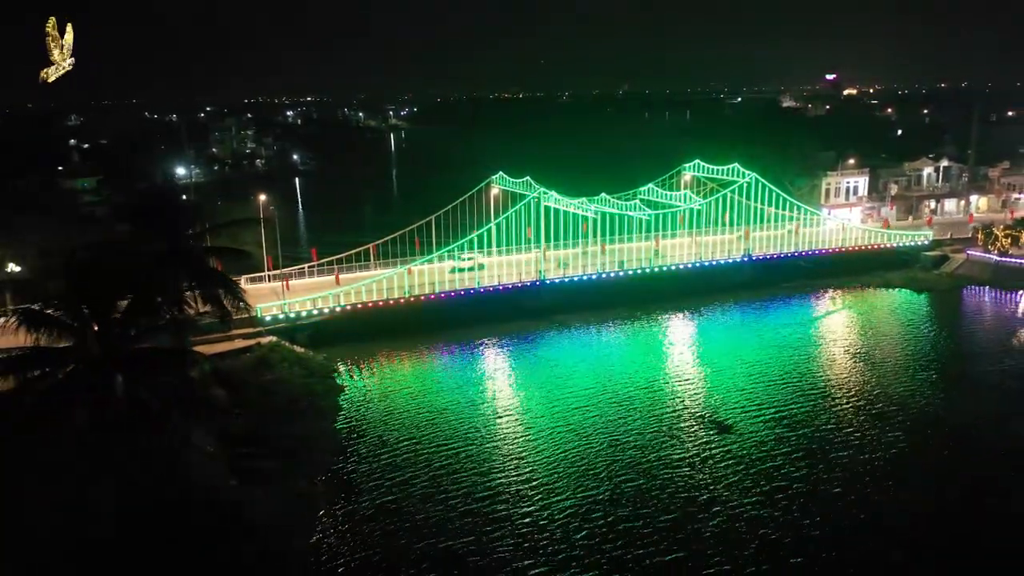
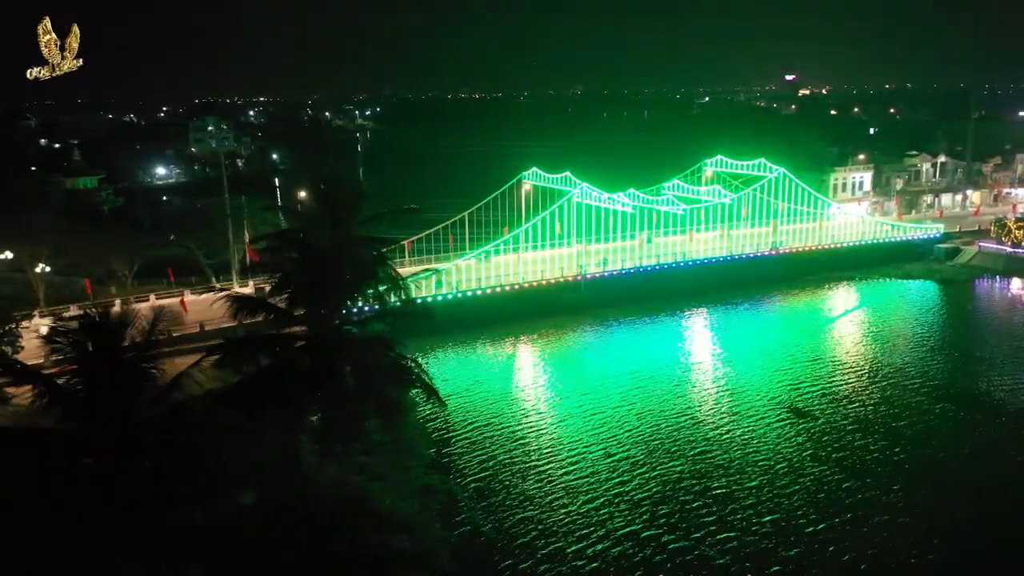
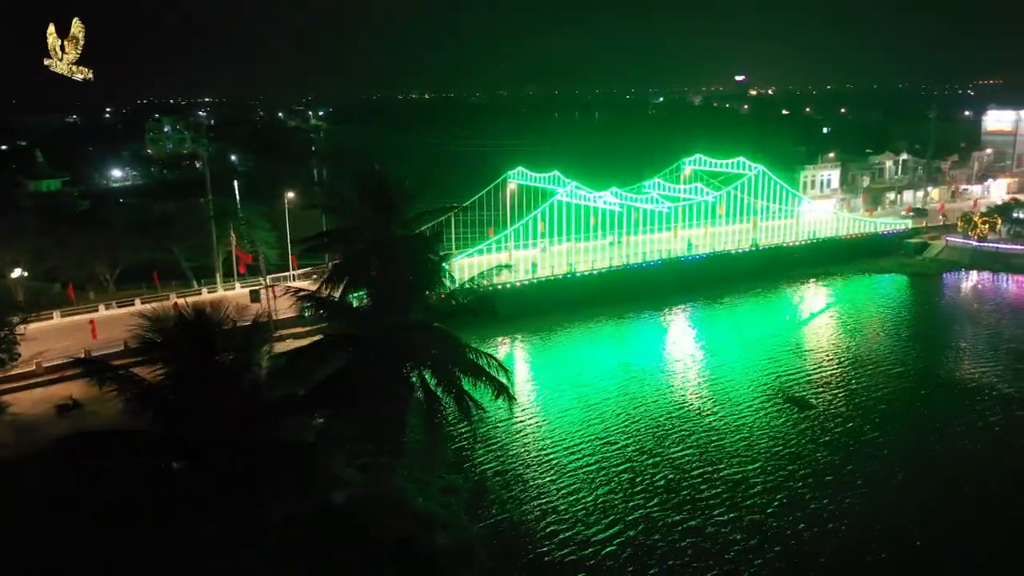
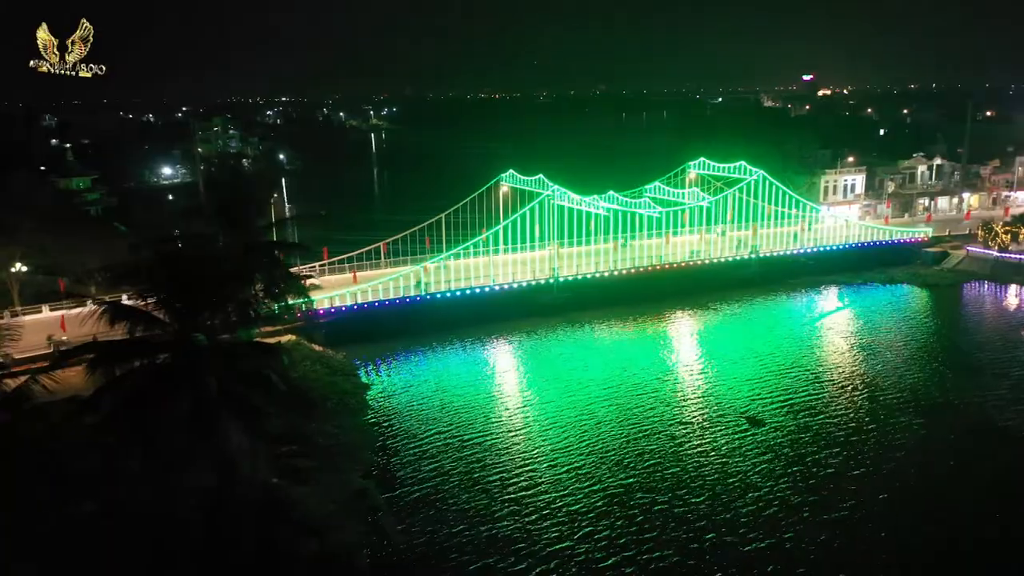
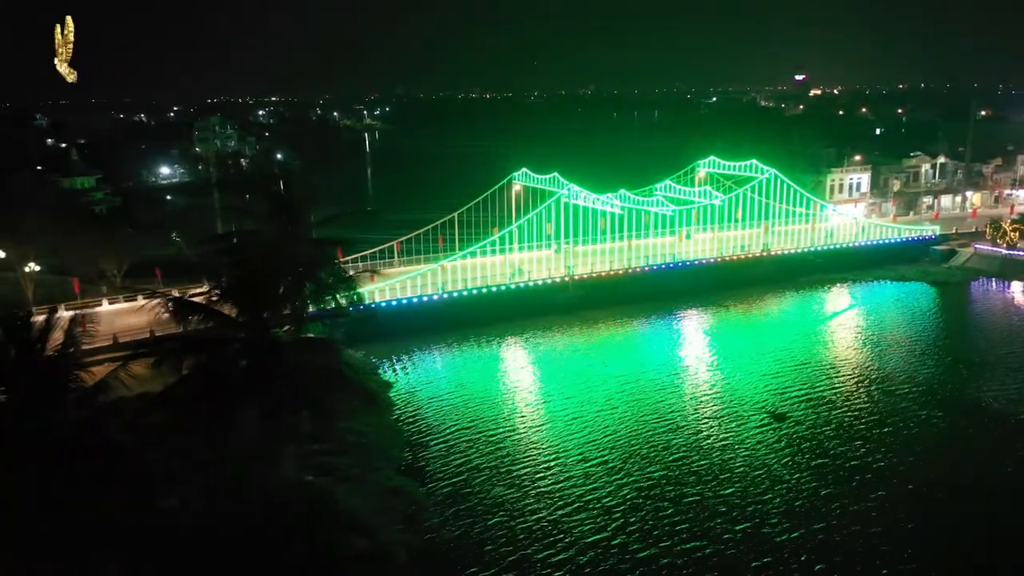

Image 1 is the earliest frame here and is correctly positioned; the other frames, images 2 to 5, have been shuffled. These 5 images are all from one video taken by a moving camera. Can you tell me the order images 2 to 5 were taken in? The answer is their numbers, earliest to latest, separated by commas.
4, 5, 2, 3
